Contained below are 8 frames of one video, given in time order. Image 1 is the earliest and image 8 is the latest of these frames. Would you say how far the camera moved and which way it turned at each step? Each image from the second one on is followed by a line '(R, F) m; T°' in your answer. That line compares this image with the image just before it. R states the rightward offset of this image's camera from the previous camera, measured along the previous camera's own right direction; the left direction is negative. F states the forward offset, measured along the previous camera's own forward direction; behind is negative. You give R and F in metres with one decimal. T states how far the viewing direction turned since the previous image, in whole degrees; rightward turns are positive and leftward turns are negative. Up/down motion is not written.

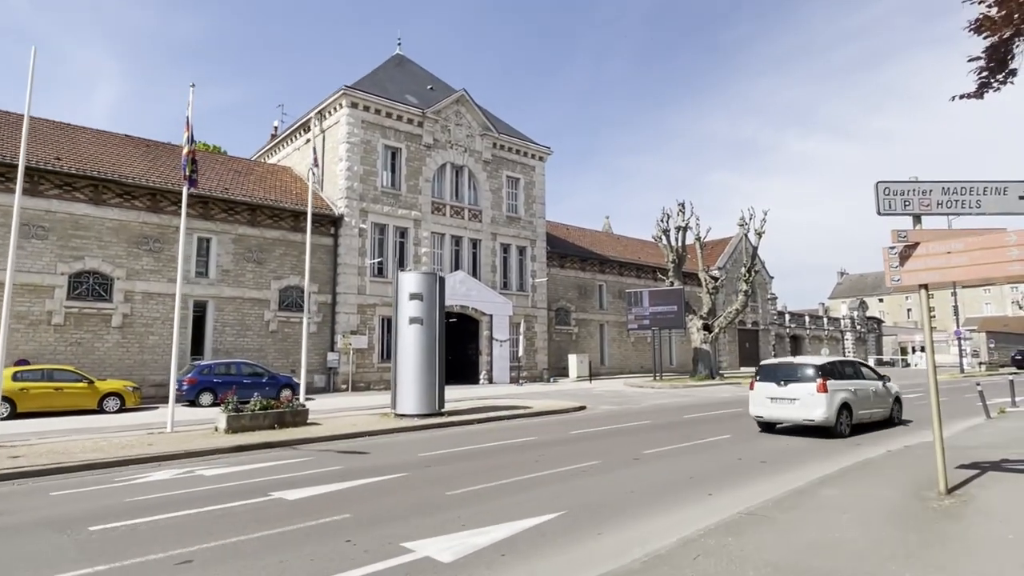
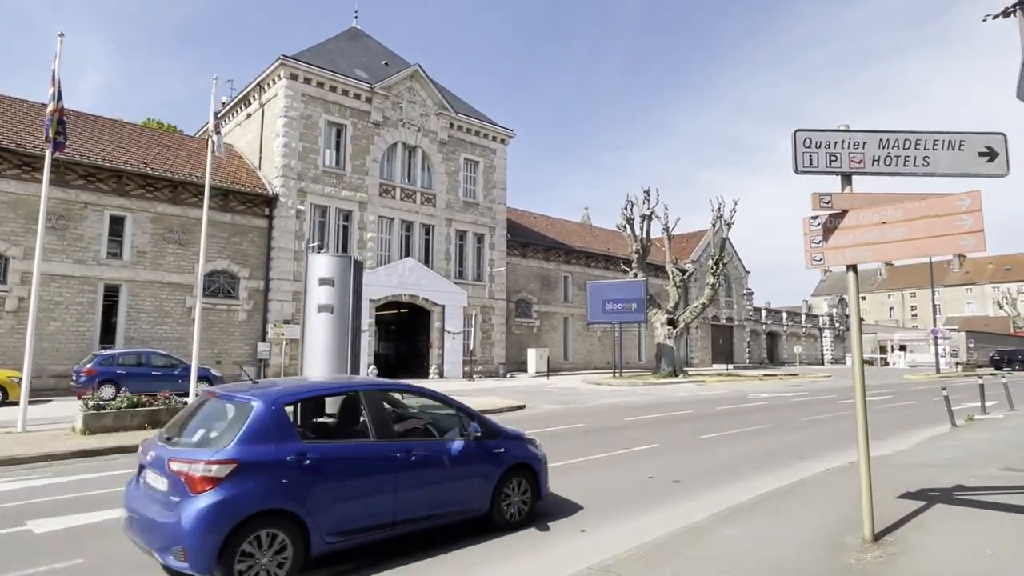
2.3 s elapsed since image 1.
(+1.6, +1.7) m; +1°
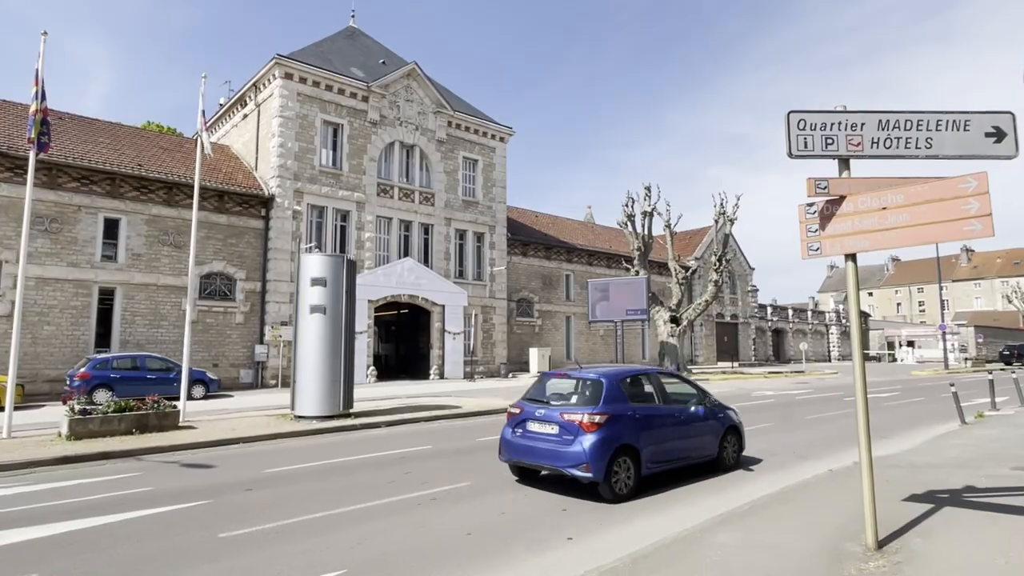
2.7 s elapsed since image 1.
(+0.2, +0.3) m; -1°
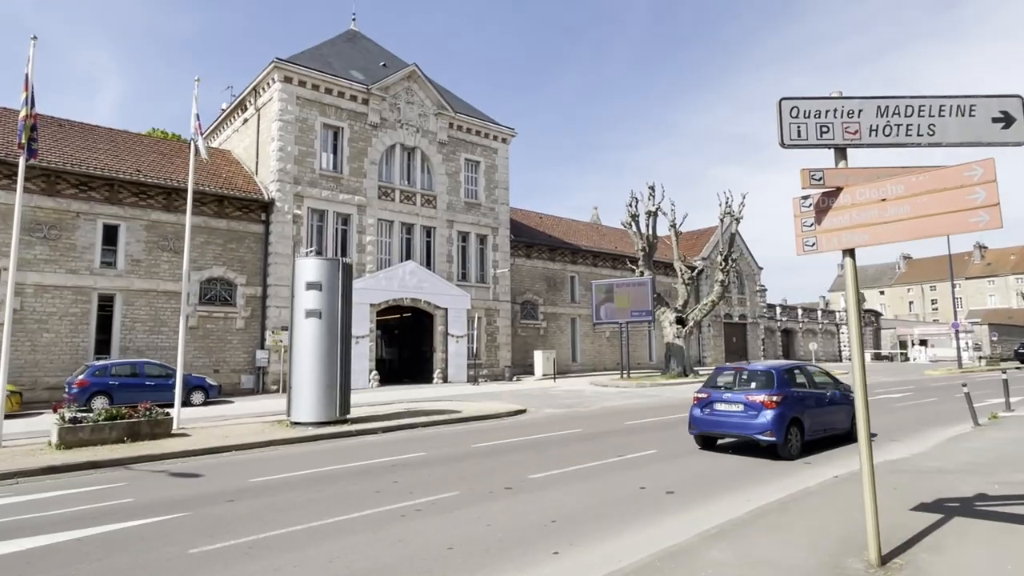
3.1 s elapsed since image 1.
(+0.2, +0.3) m; -1°
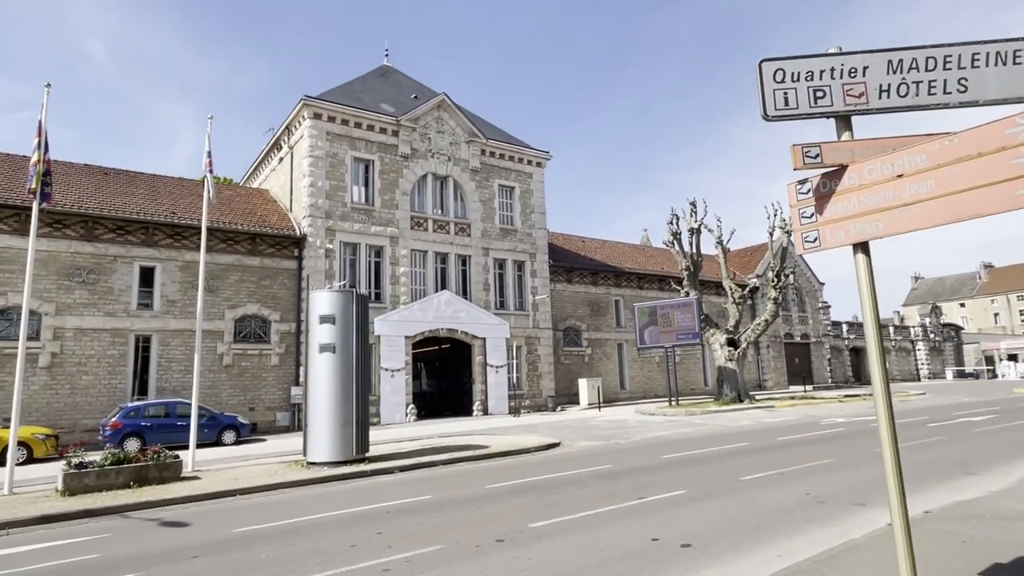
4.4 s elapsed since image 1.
(+0.8, +0.9) m; -5°
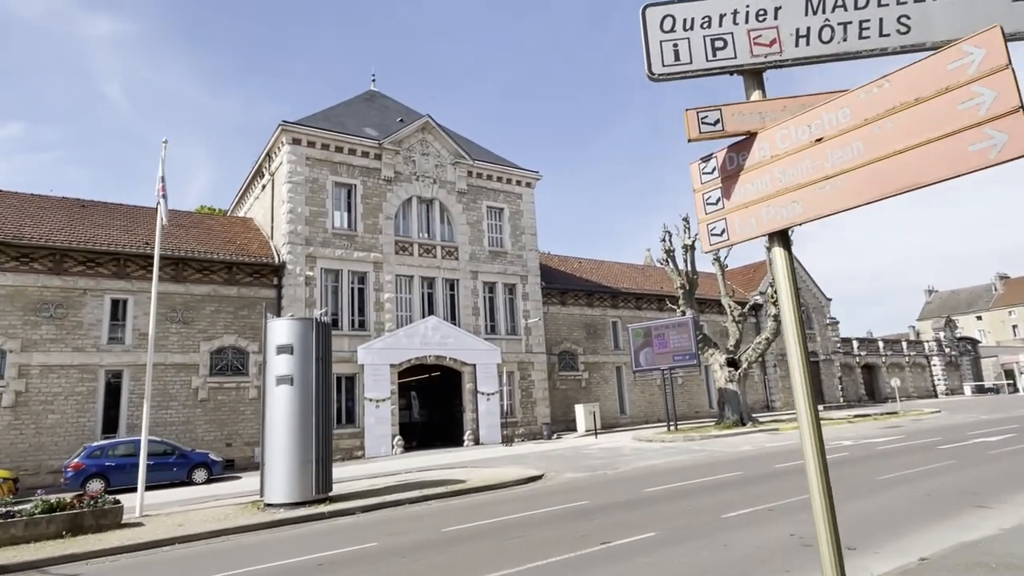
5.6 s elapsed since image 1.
(+0.9, +0.9) m; -1°
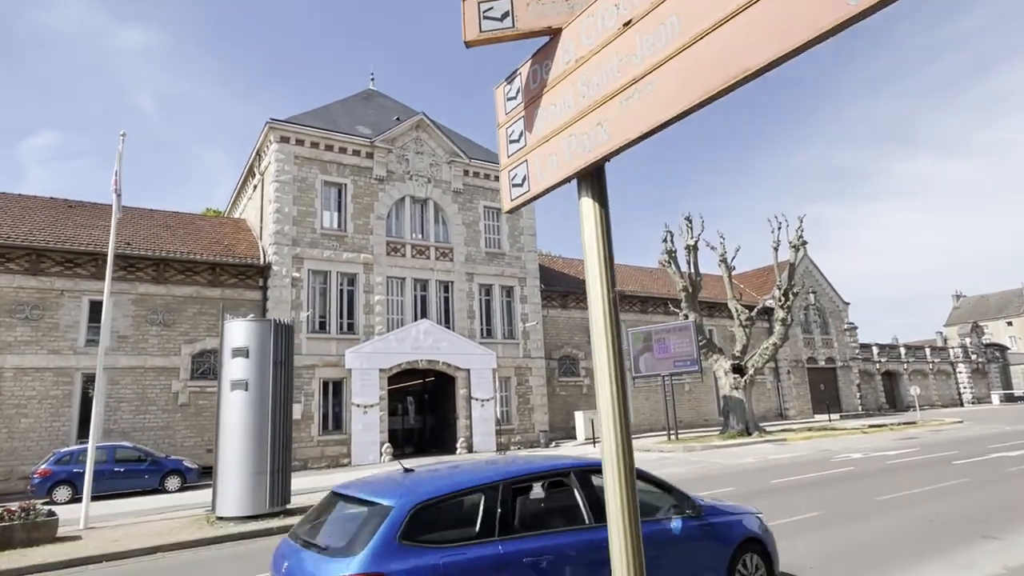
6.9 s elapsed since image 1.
(+1.0, +0.9) m; -2°
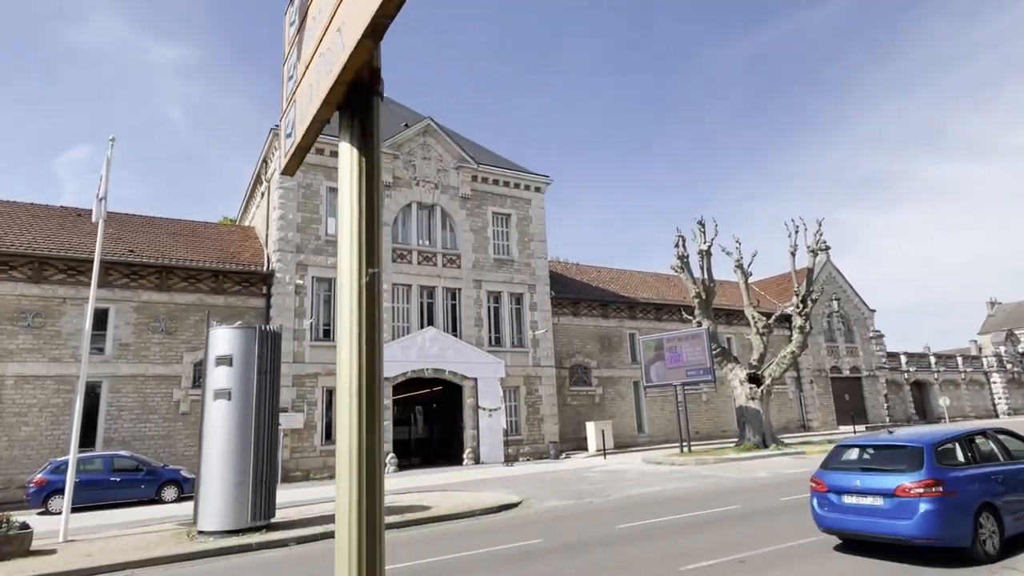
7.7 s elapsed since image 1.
(+0.6, +0.6) m; -2°
